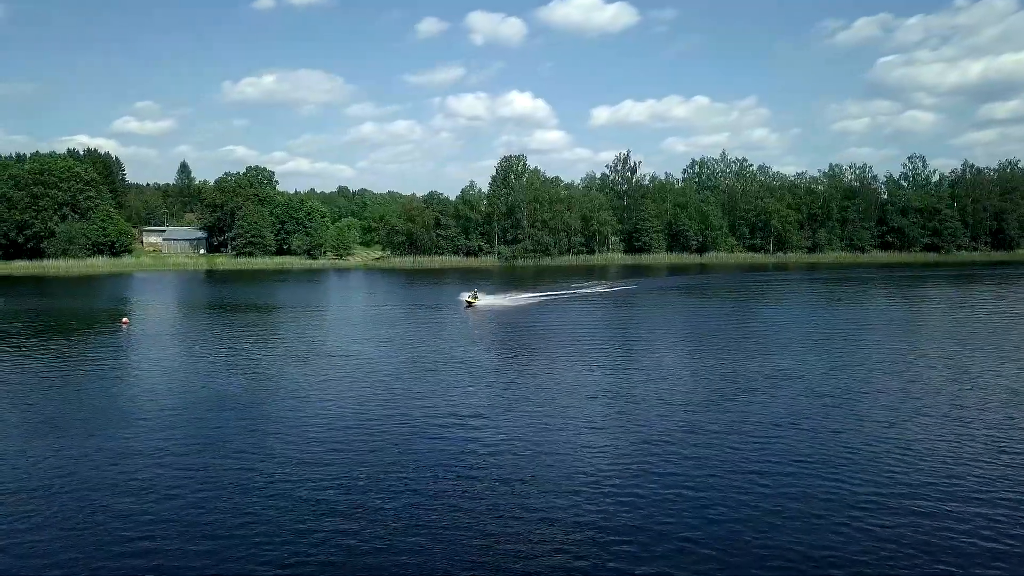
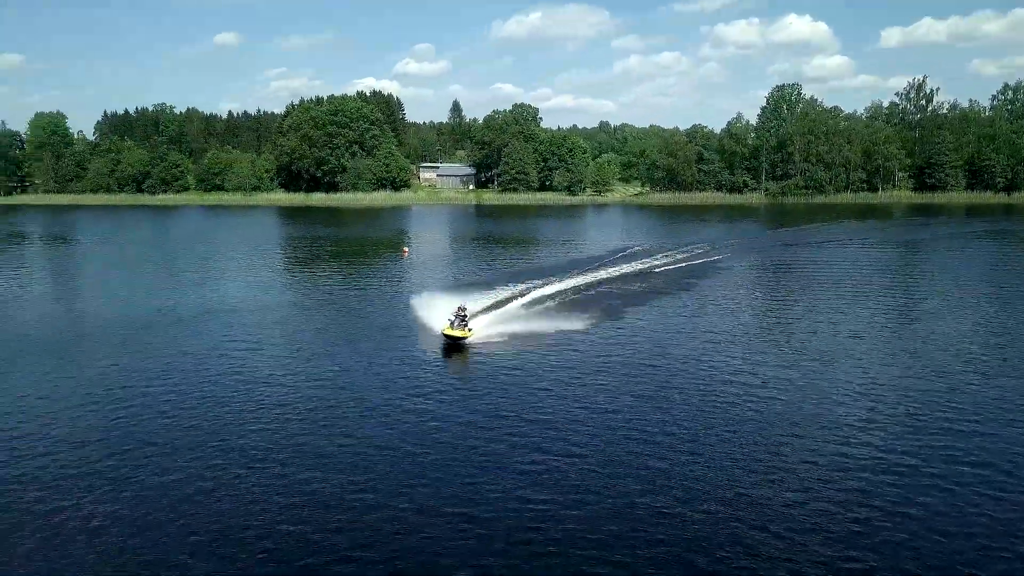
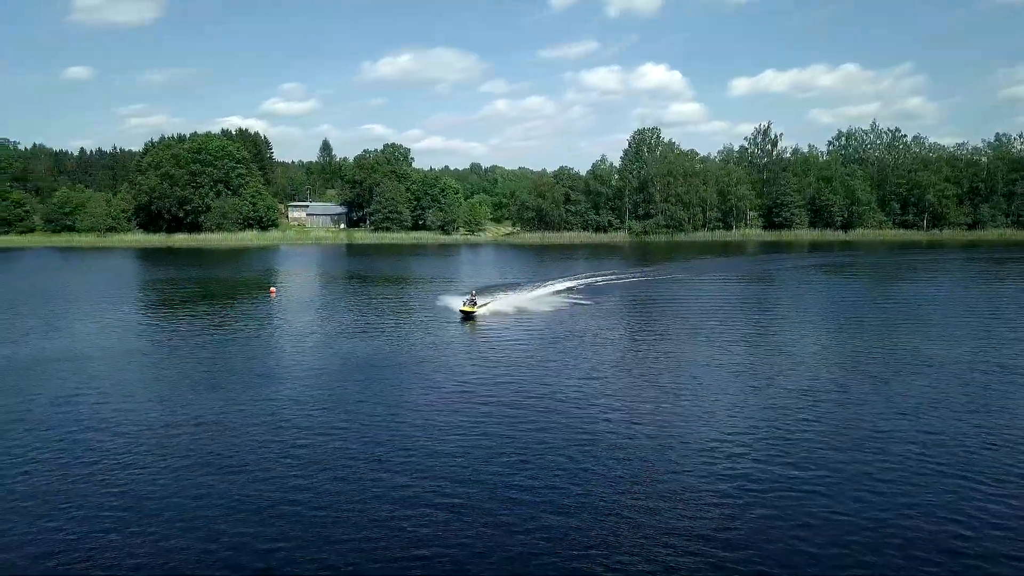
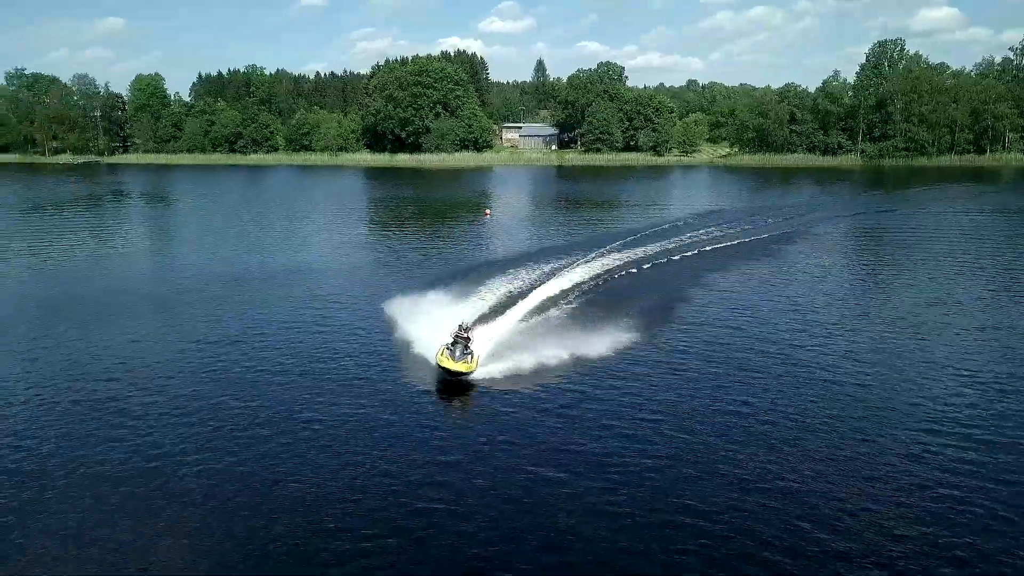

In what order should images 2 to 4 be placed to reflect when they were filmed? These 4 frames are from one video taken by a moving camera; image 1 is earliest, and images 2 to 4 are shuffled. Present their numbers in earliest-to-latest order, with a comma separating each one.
3, 2, 4
